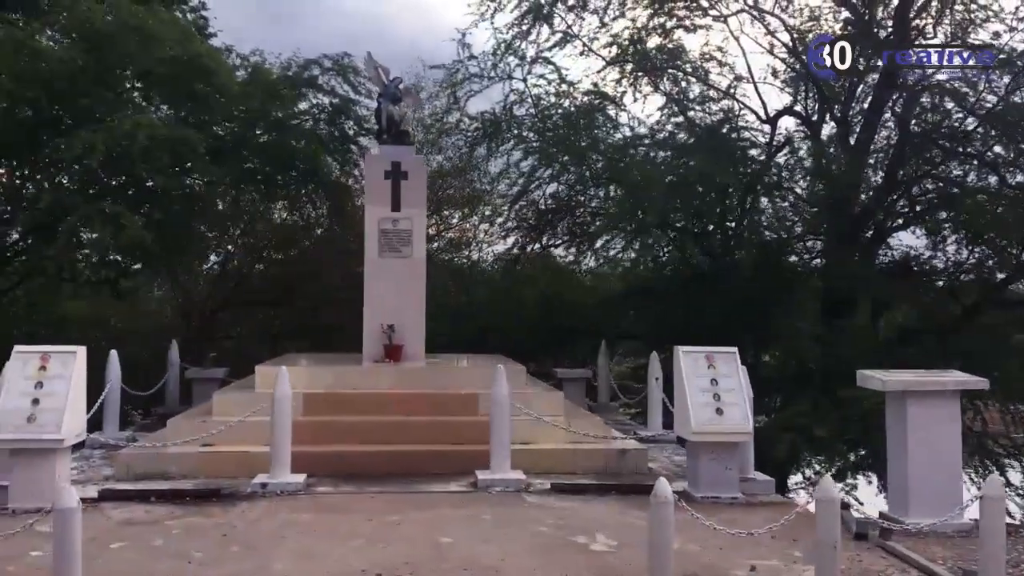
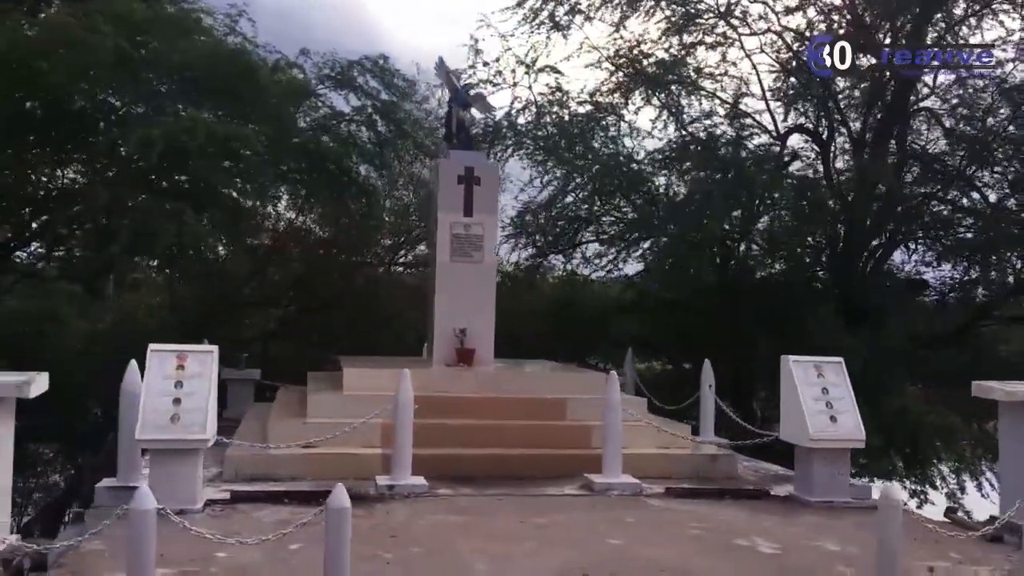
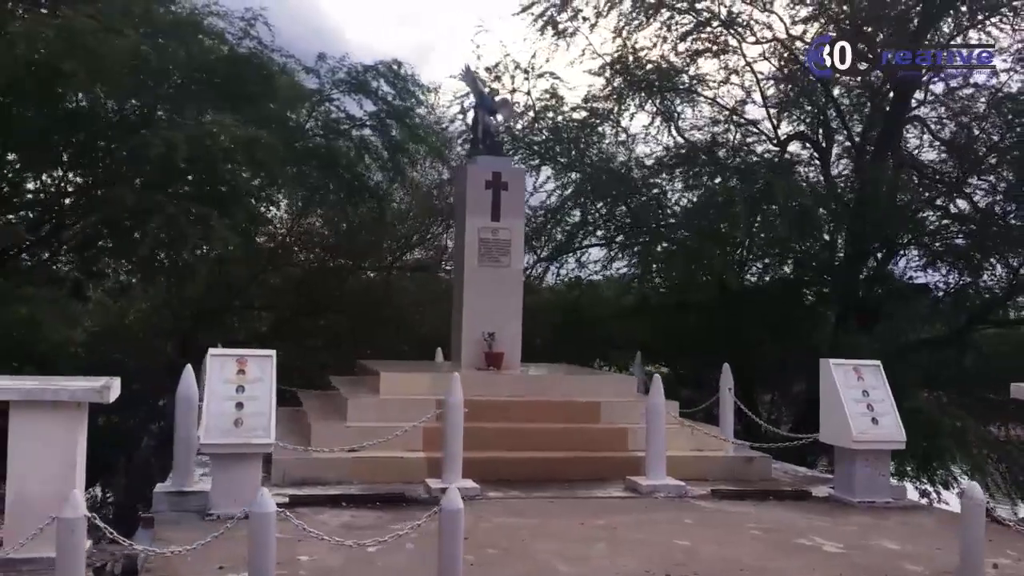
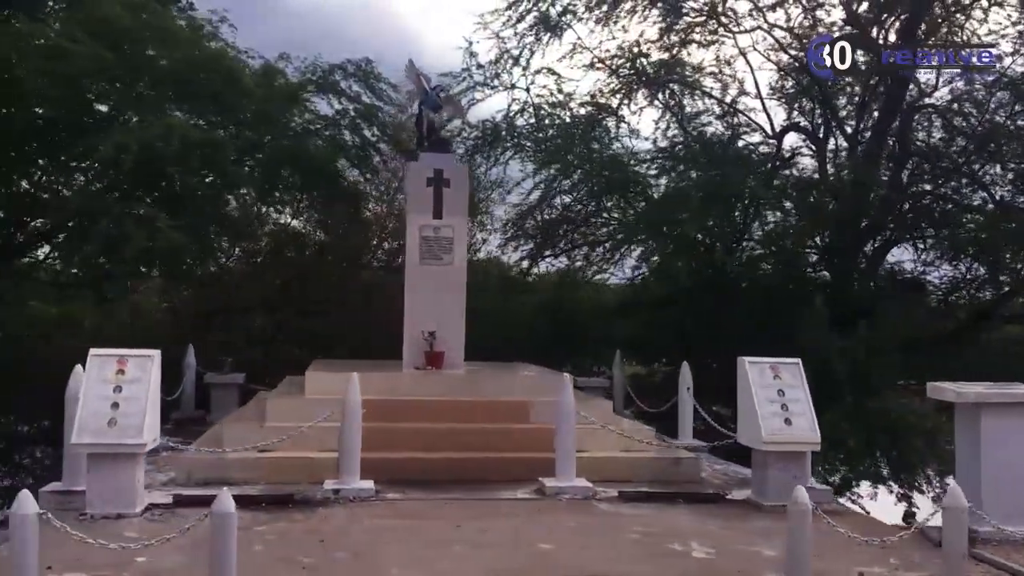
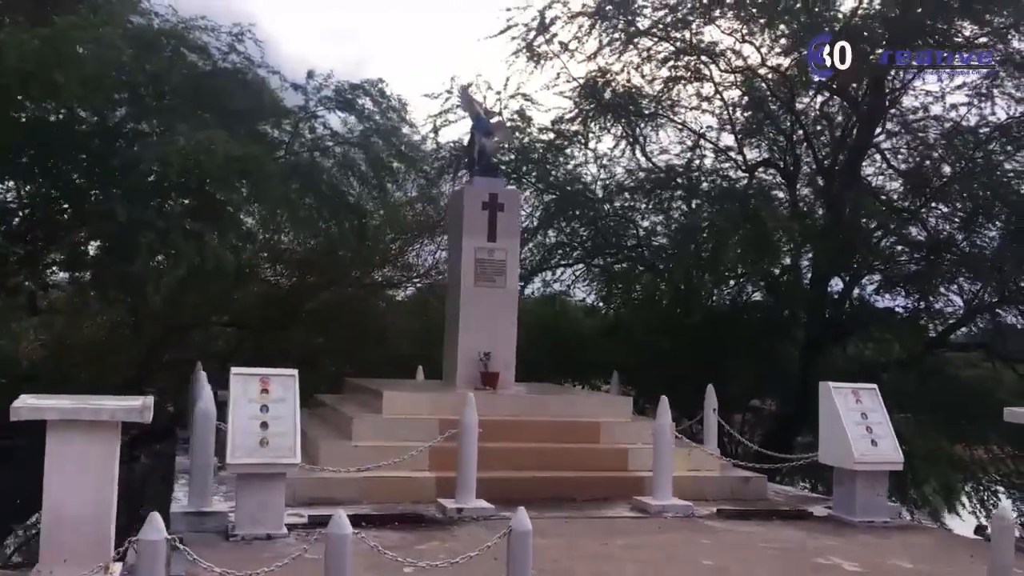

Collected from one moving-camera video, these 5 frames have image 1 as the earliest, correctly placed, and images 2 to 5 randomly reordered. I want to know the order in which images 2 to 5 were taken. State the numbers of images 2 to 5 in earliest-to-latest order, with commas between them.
4, 2, 3, 5
